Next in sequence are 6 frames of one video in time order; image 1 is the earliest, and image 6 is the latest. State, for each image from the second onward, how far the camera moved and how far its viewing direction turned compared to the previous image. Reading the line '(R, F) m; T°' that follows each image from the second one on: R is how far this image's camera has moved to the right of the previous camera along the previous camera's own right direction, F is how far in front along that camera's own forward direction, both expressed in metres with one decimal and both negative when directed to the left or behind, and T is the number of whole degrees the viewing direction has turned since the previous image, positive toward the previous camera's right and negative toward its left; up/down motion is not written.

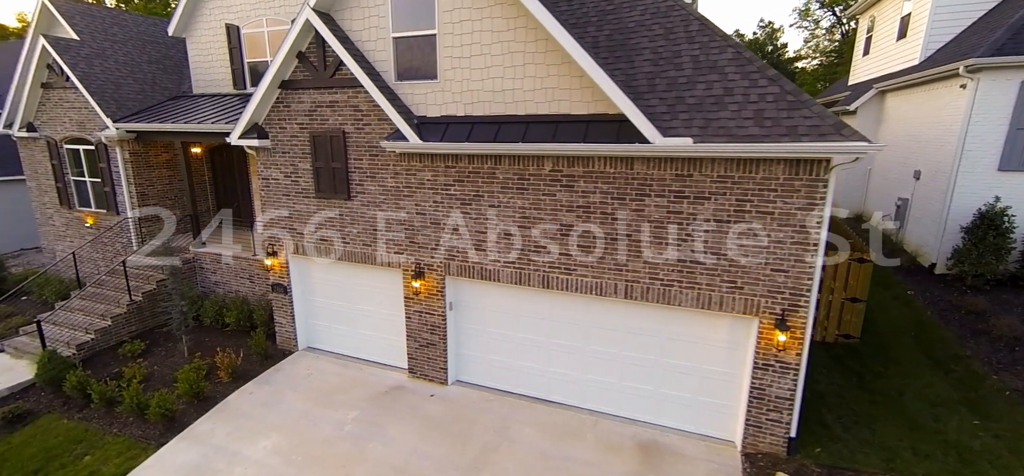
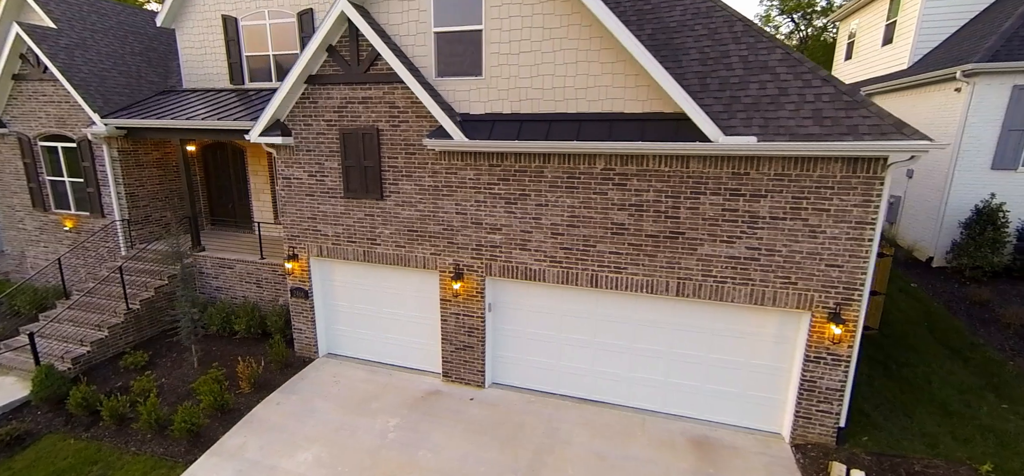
(-1.2, +0.1) m; +4°
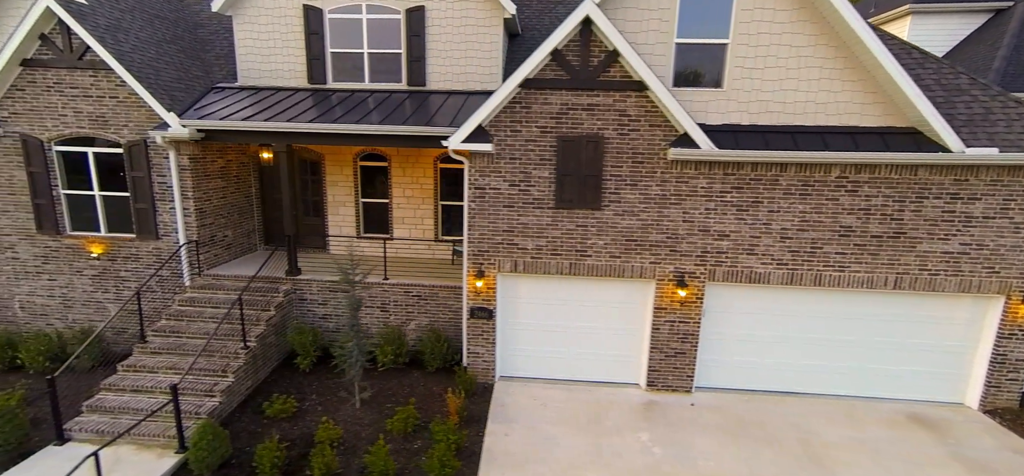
(-5.2, +0.7) m; +12°
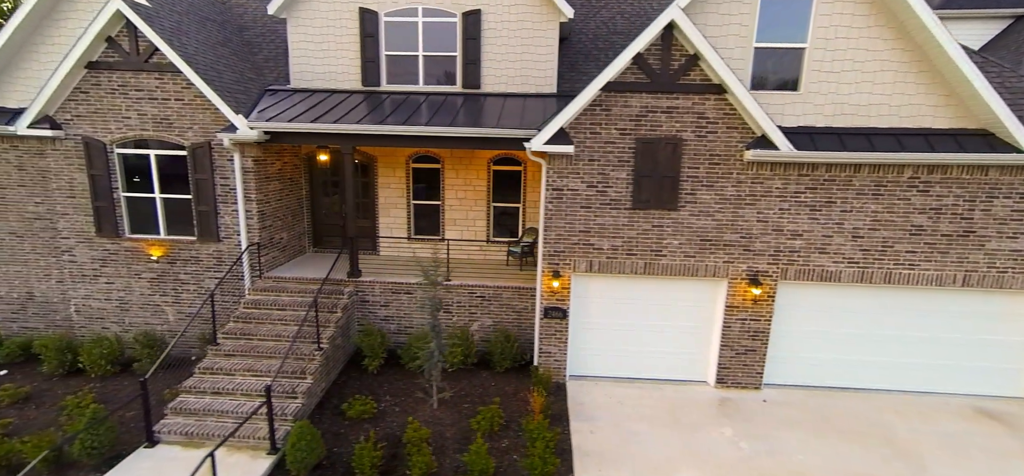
(-1.4, -0.1) m; +1°
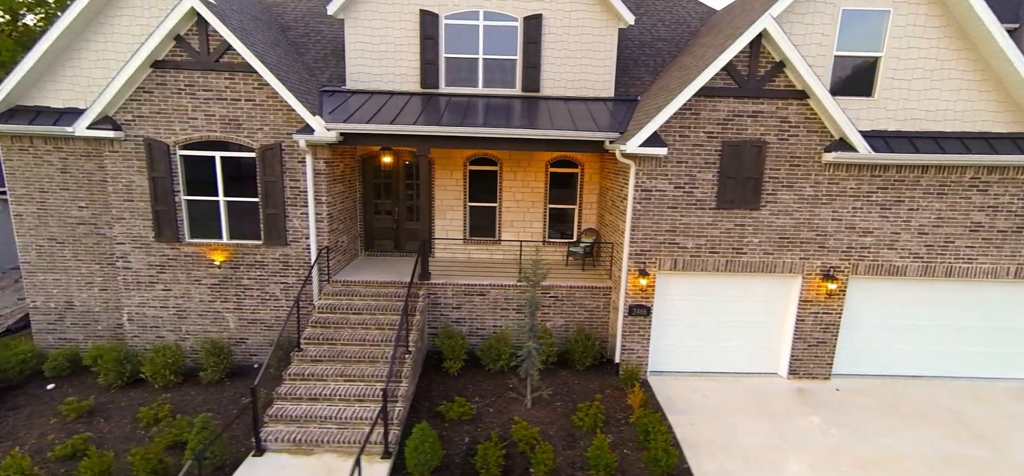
(-2.0, -0.1) m; +3°
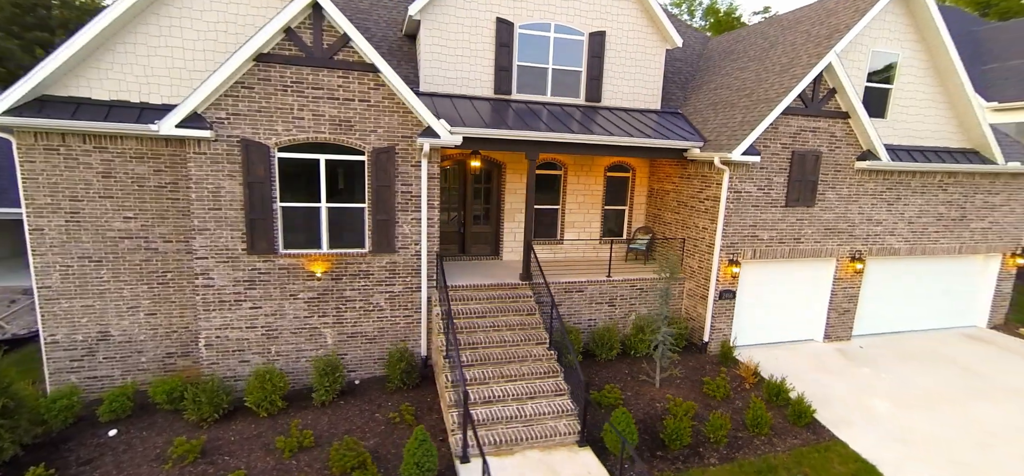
(-4.3, 0.0) m; +14°
